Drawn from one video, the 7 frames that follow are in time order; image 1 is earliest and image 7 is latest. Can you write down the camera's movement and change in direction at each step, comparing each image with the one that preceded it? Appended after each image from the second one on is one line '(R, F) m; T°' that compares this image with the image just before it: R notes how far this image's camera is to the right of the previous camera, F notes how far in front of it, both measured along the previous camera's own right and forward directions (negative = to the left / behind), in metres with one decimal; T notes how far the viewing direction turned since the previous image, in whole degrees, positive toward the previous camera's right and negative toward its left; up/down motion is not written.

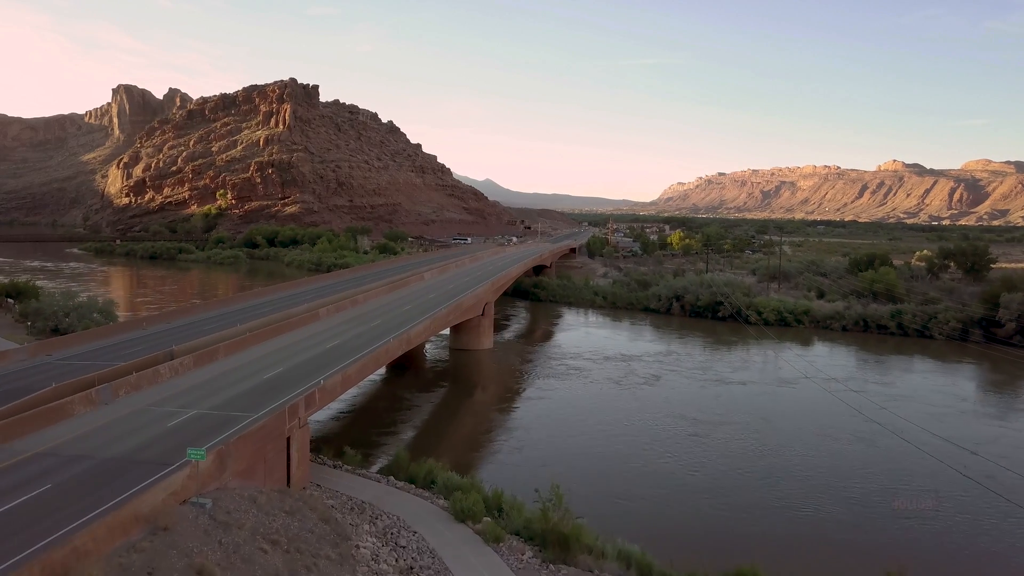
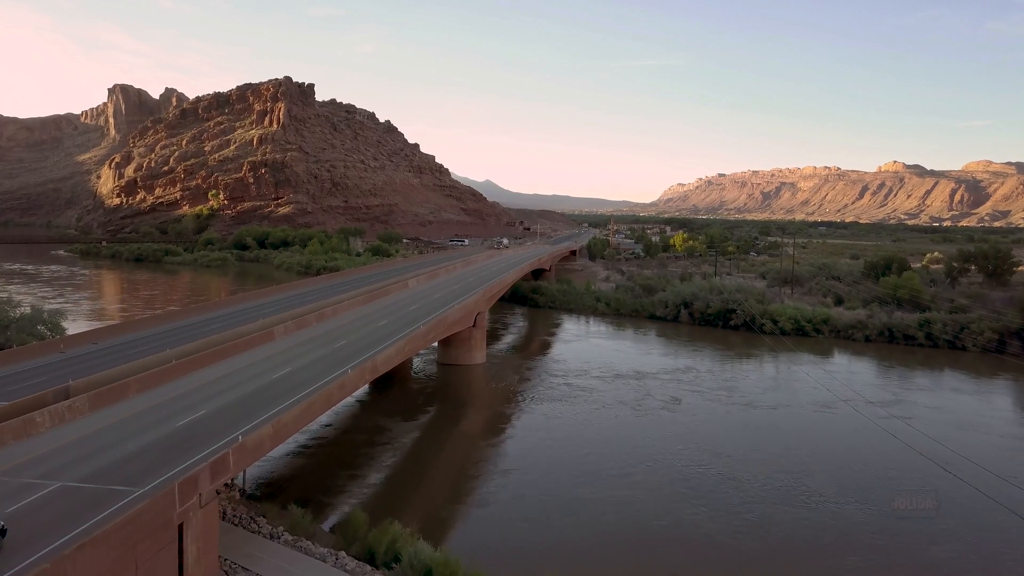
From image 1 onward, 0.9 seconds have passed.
(+0.2, +3.1) m; 0°
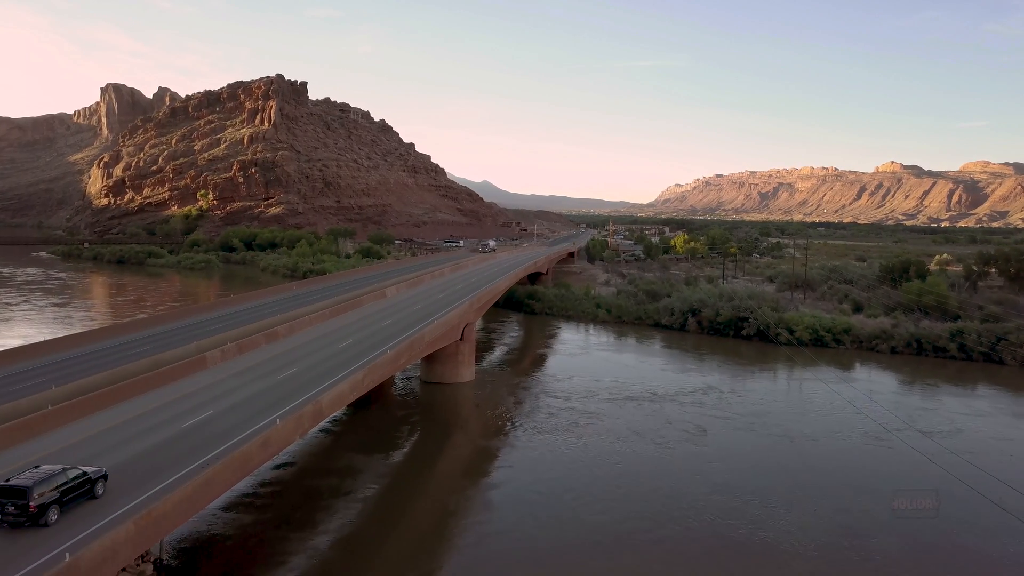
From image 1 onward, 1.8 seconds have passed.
(+0.2, +3.1) m; 0°
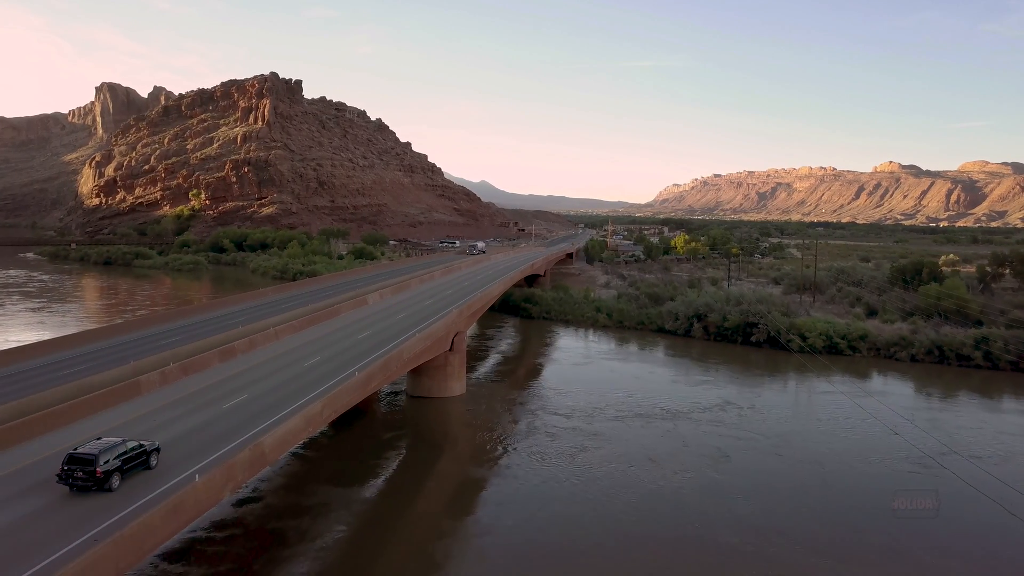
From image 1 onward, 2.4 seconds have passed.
(+0.2, +2.1) m; 0°
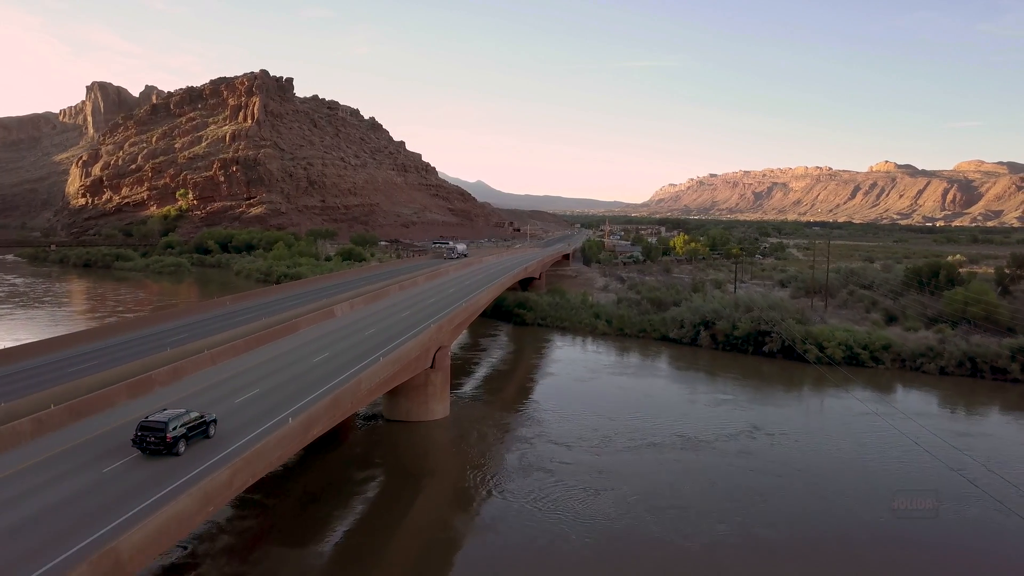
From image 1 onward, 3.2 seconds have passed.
(+0.2, +2.8) m; 0°
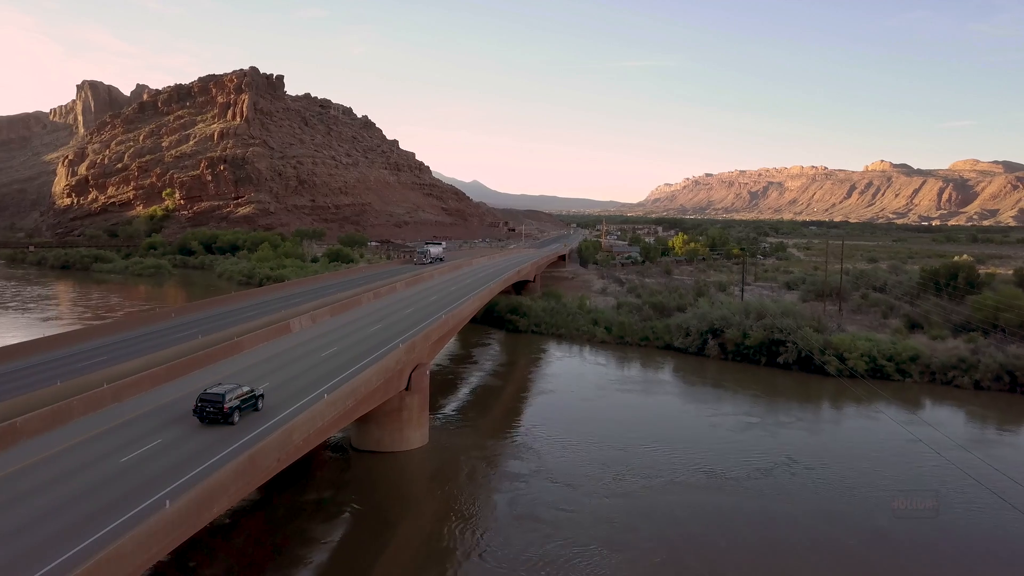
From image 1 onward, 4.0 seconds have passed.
(+0.2, +2.8) m; 0°
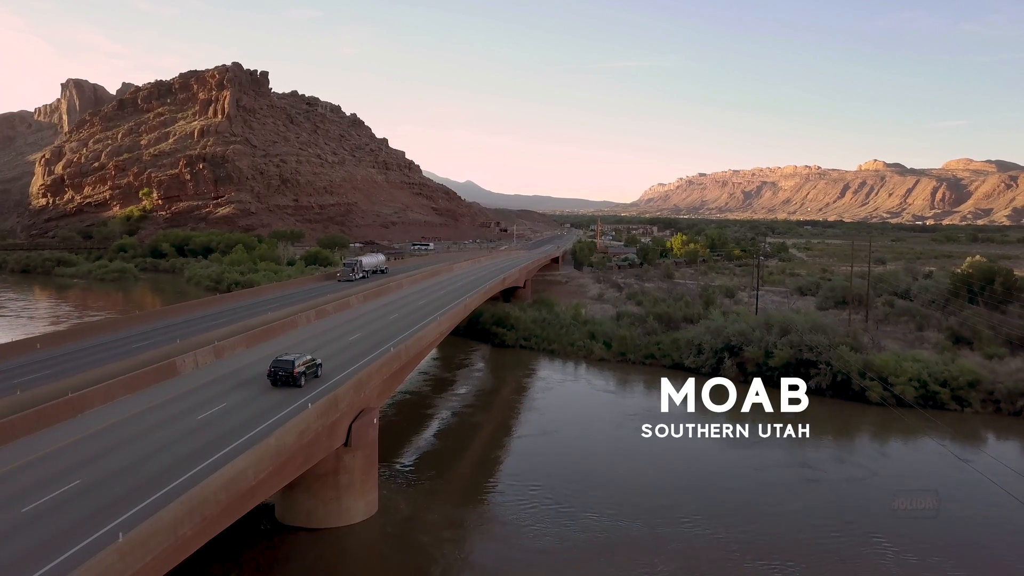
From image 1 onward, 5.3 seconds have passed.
(+0.4, +4.5) m; +1°
